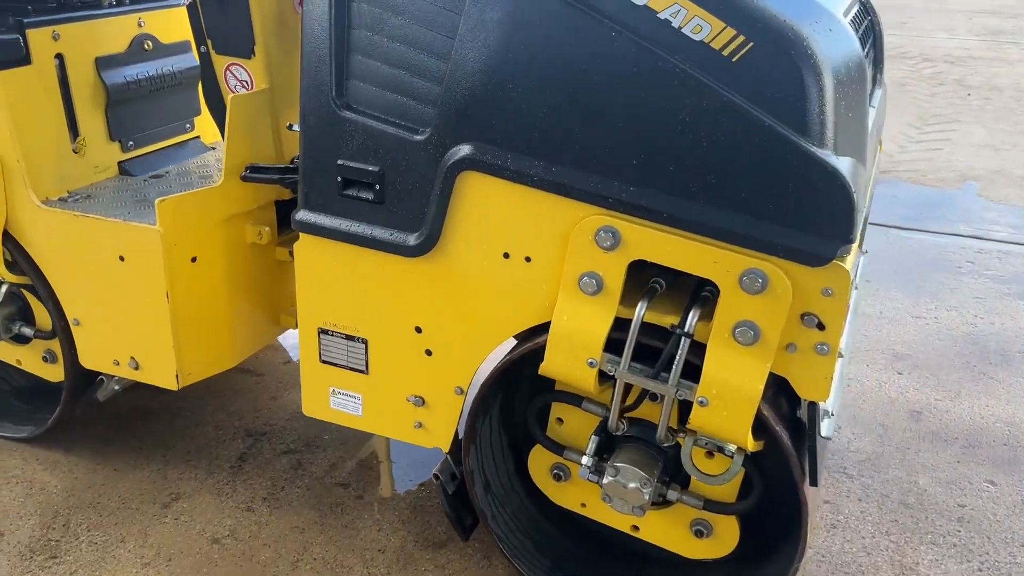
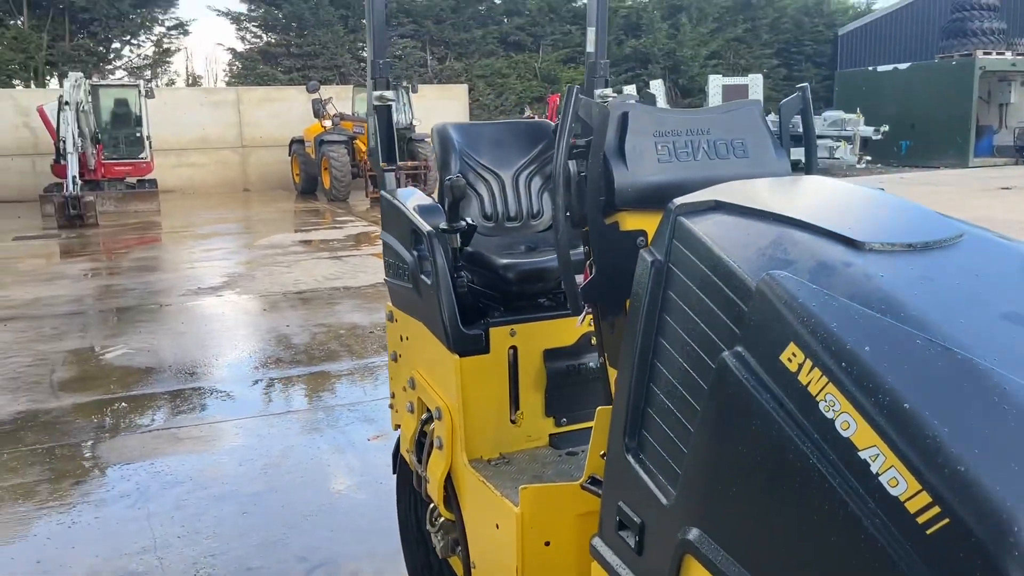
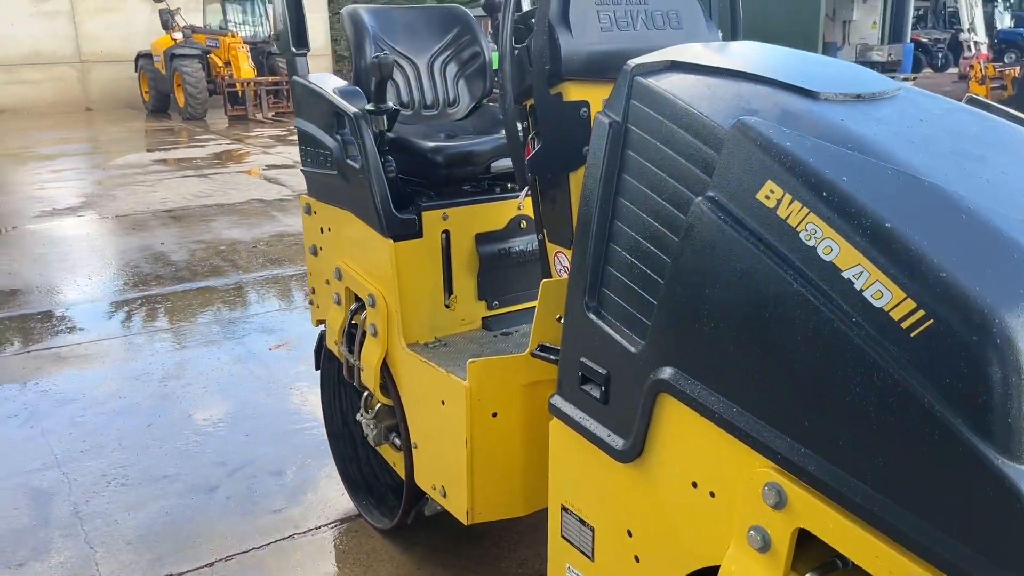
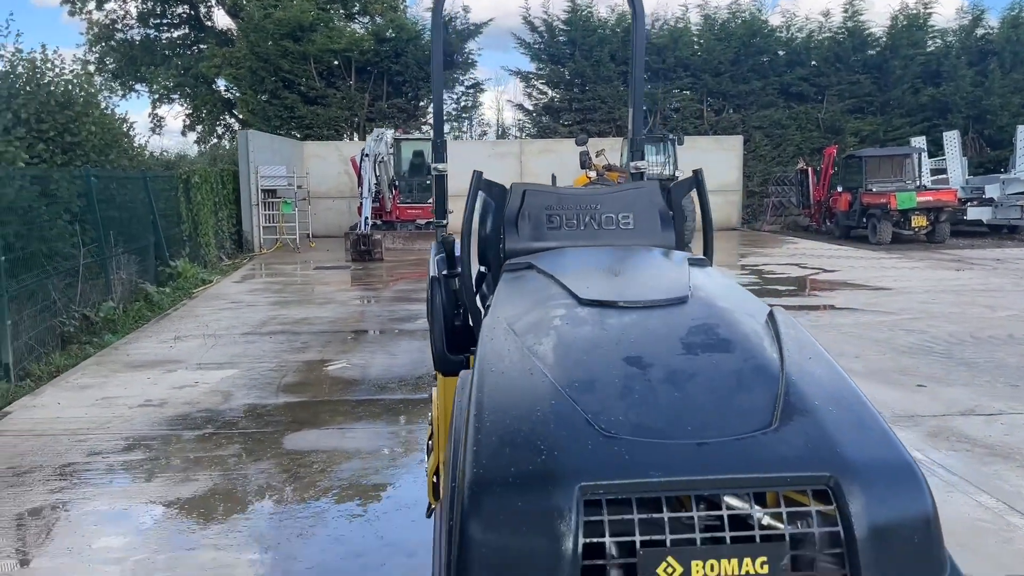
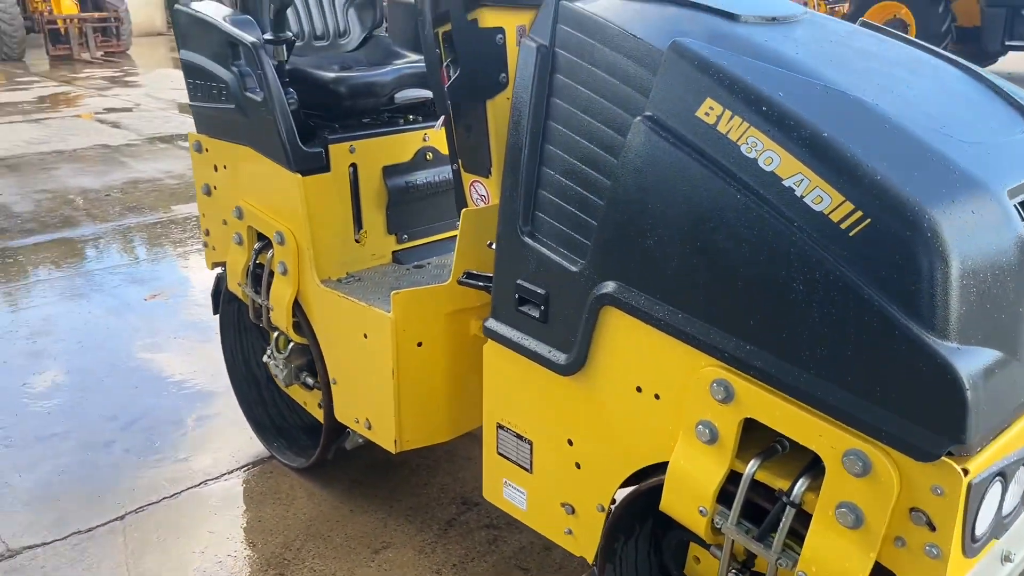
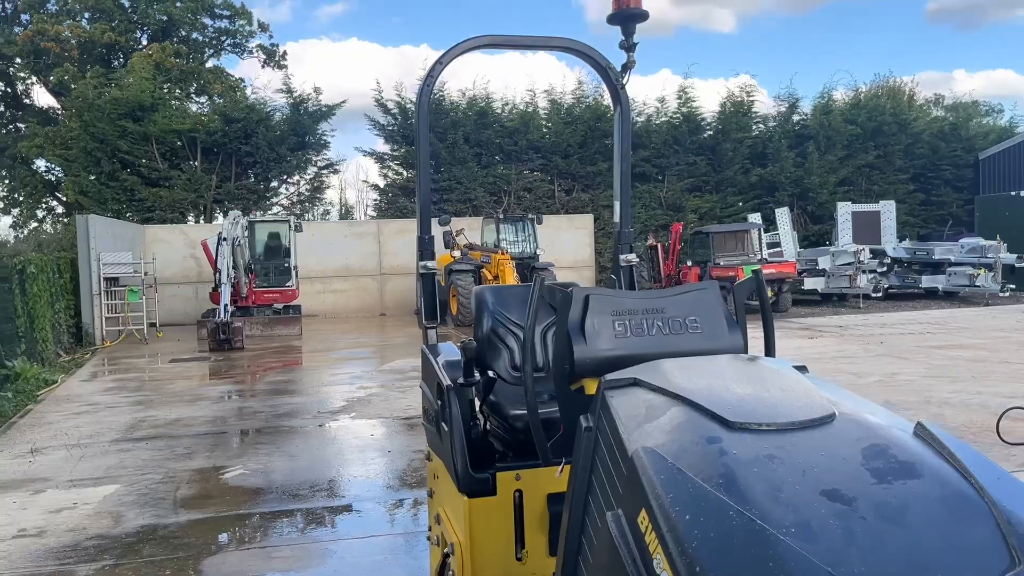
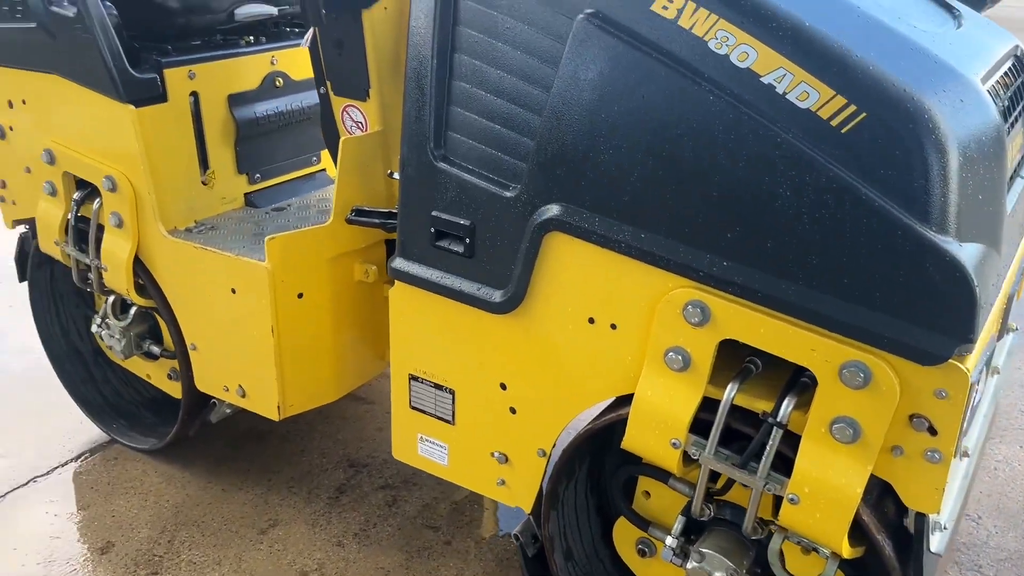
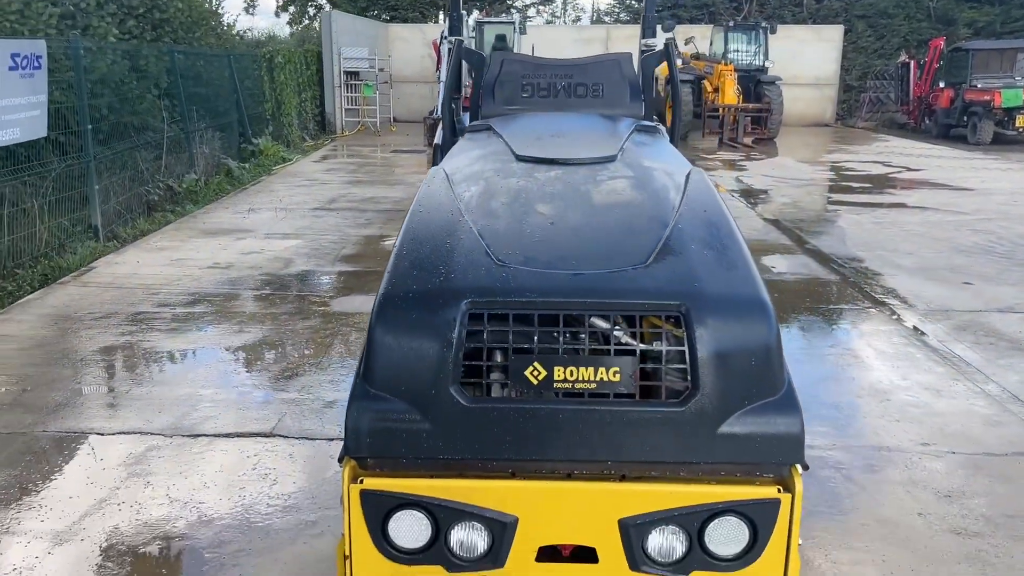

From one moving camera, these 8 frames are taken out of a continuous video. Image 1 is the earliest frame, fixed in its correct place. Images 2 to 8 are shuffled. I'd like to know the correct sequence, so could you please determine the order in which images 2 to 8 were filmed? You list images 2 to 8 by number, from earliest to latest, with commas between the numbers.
7, 5, 3, 2, 6, 4, 8
